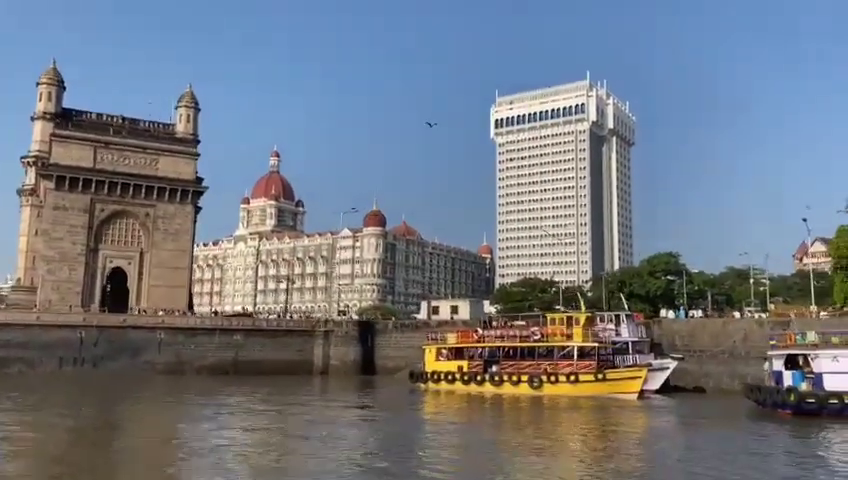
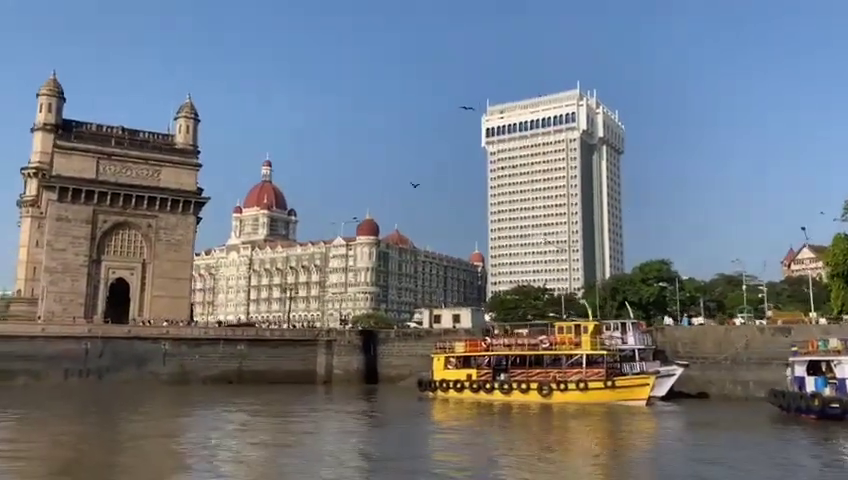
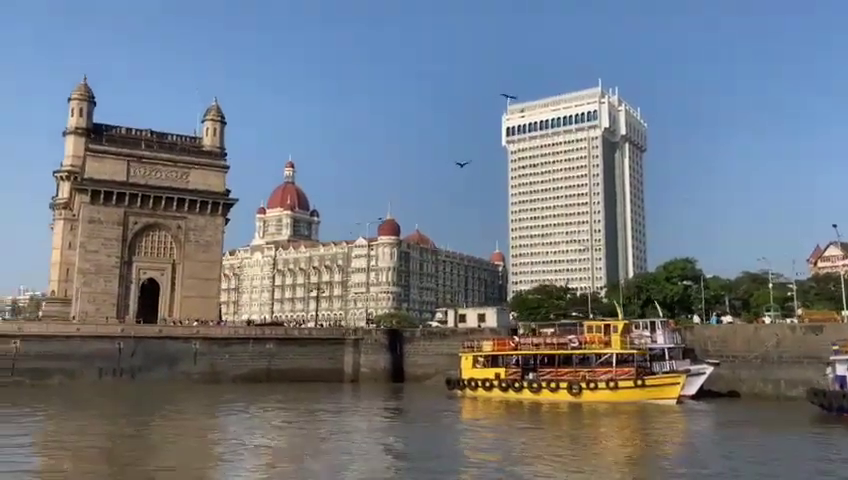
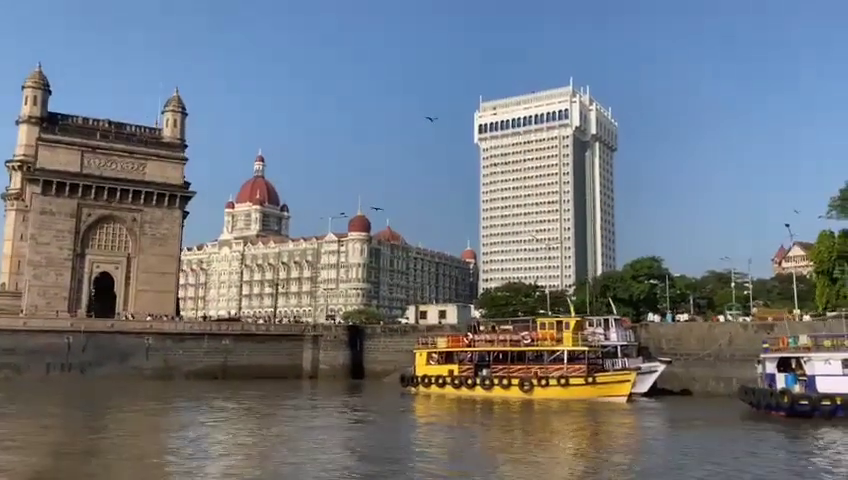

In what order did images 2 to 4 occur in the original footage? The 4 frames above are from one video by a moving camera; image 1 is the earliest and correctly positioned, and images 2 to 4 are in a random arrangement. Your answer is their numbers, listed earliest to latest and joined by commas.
4, 2, 3
